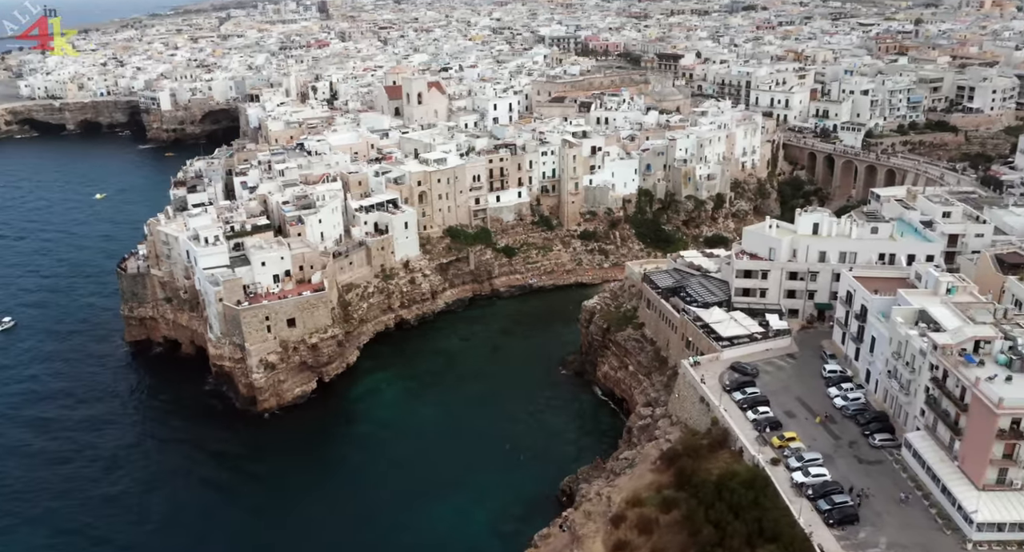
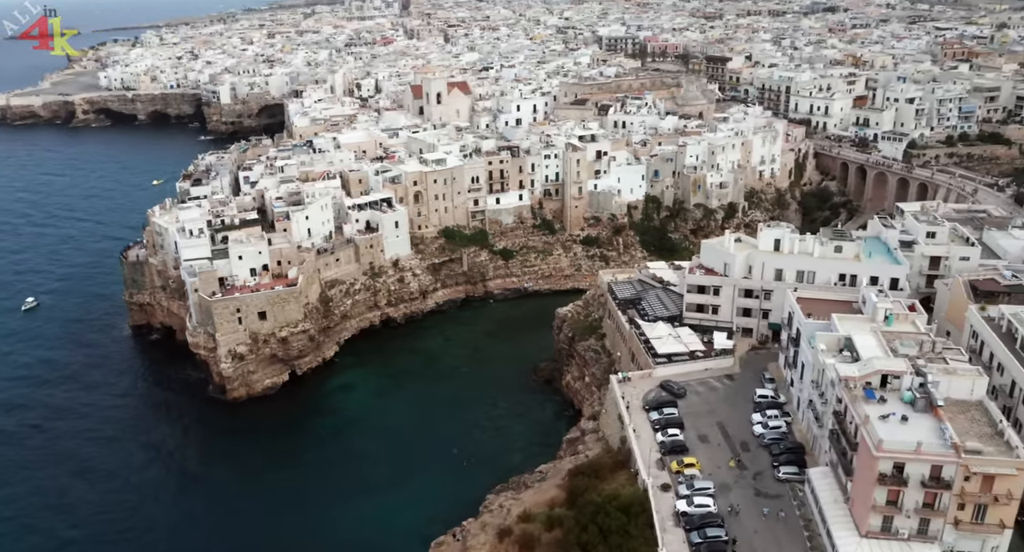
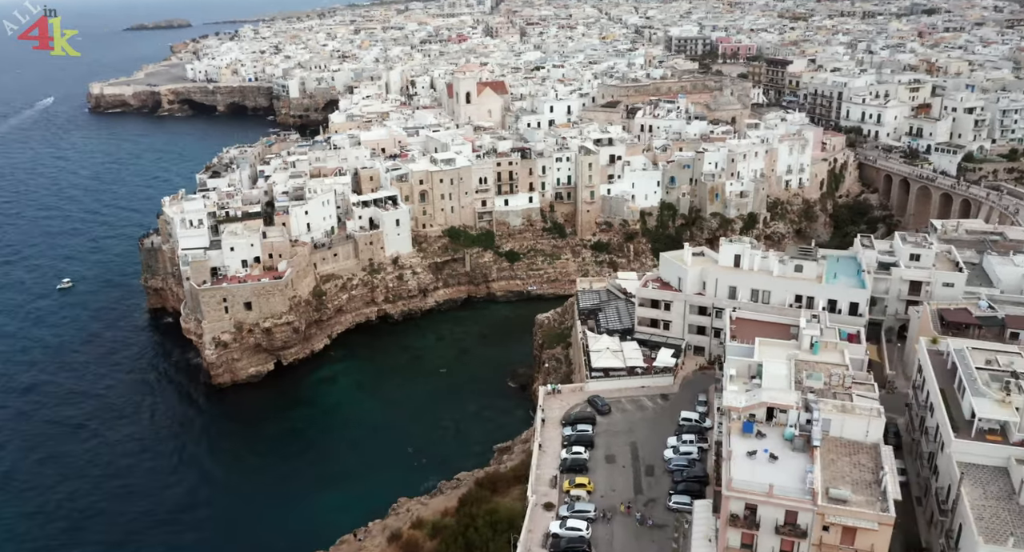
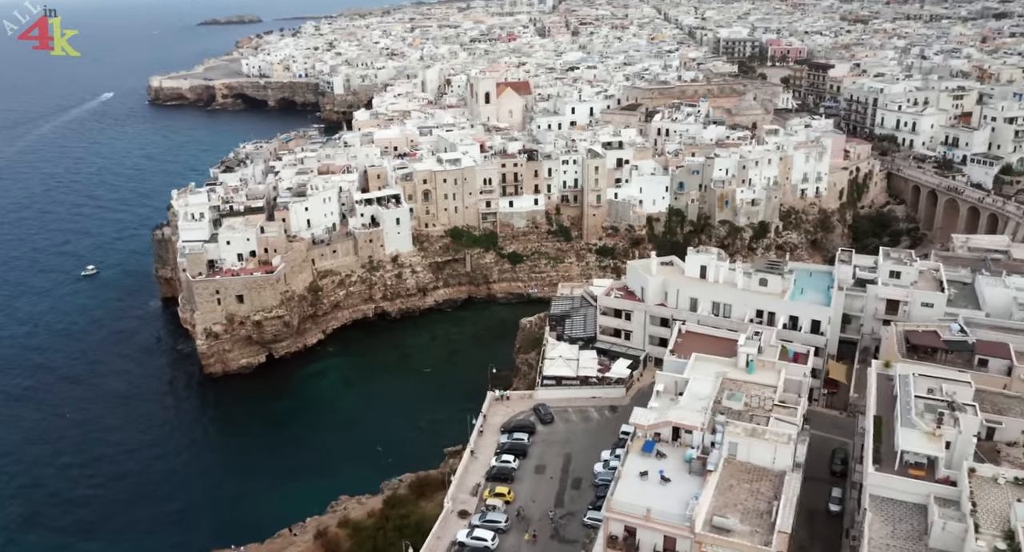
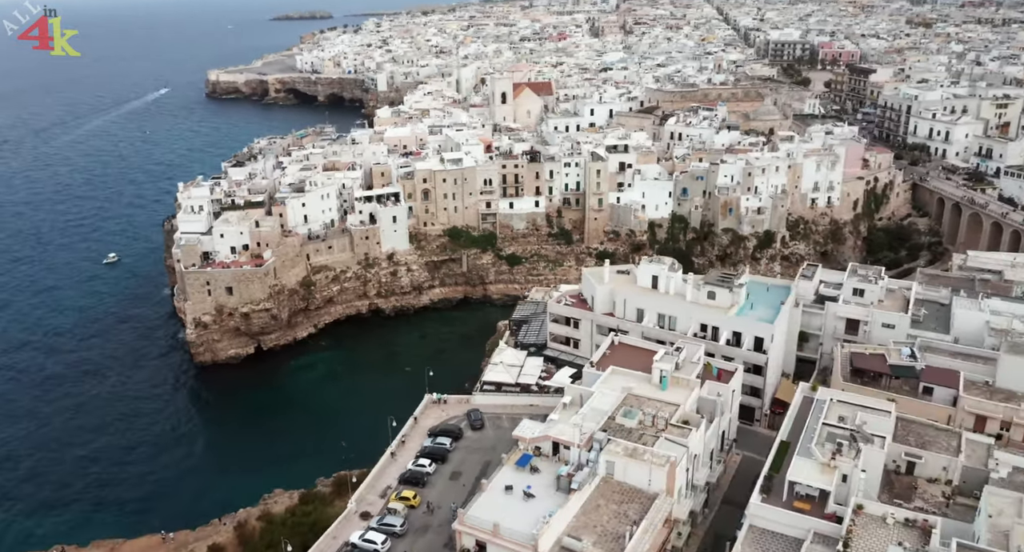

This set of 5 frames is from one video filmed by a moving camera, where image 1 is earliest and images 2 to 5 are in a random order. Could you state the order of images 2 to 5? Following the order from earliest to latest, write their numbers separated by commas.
2, 3, 4, 5
